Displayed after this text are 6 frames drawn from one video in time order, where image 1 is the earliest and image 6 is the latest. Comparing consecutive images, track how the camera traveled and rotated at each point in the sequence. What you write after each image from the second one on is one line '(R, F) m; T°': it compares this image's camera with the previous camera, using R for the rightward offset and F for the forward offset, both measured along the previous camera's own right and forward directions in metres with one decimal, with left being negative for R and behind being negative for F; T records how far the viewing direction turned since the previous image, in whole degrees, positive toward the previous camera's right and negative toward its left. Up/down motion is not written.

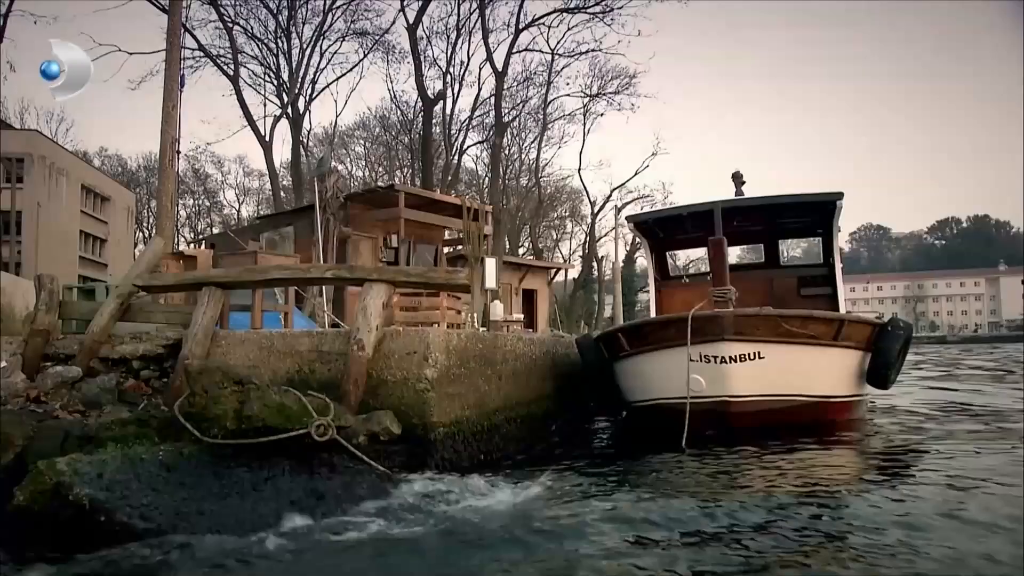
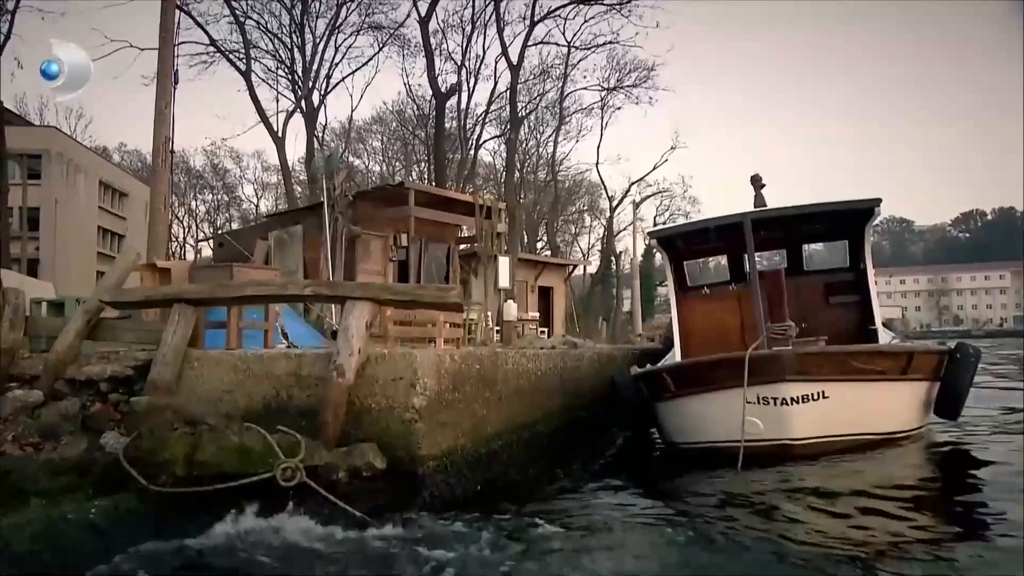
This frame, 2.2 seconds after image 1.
(+0.2, +0.7) m; -1°
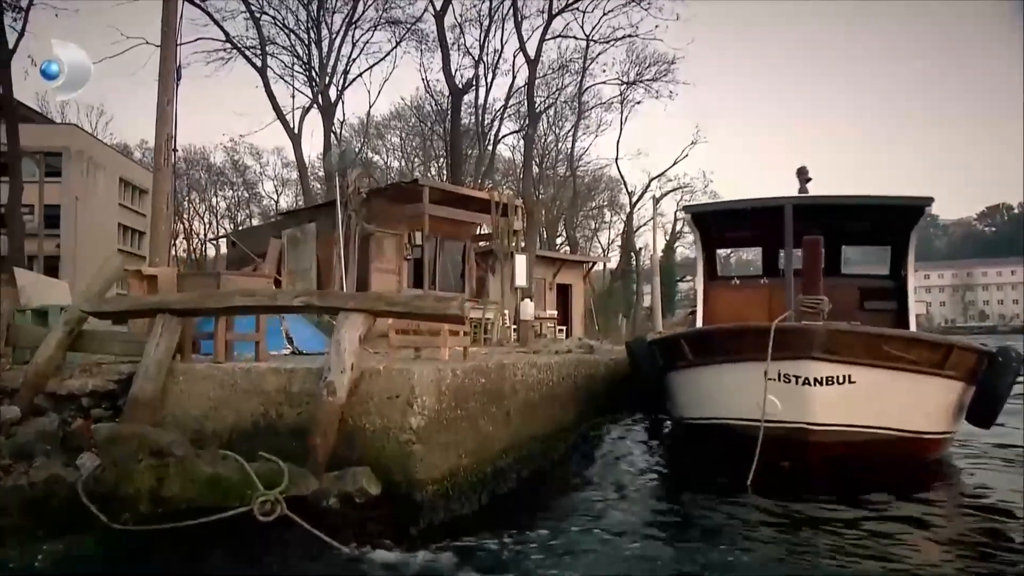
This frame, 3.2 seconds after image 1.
(+0.1, +0.5) m; -1°
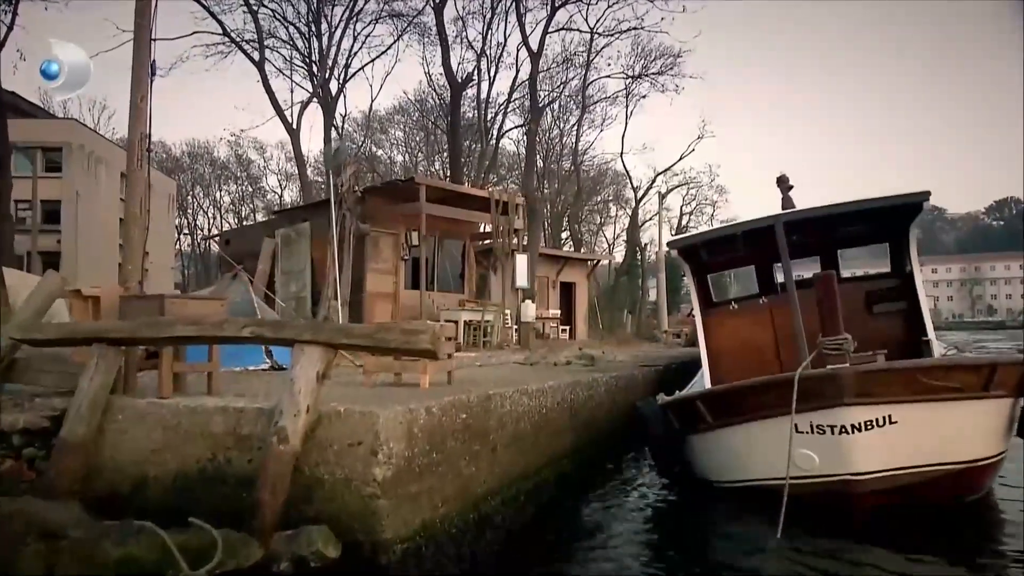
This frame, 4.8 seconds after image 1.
(+0.2, +0.8) m; 0°
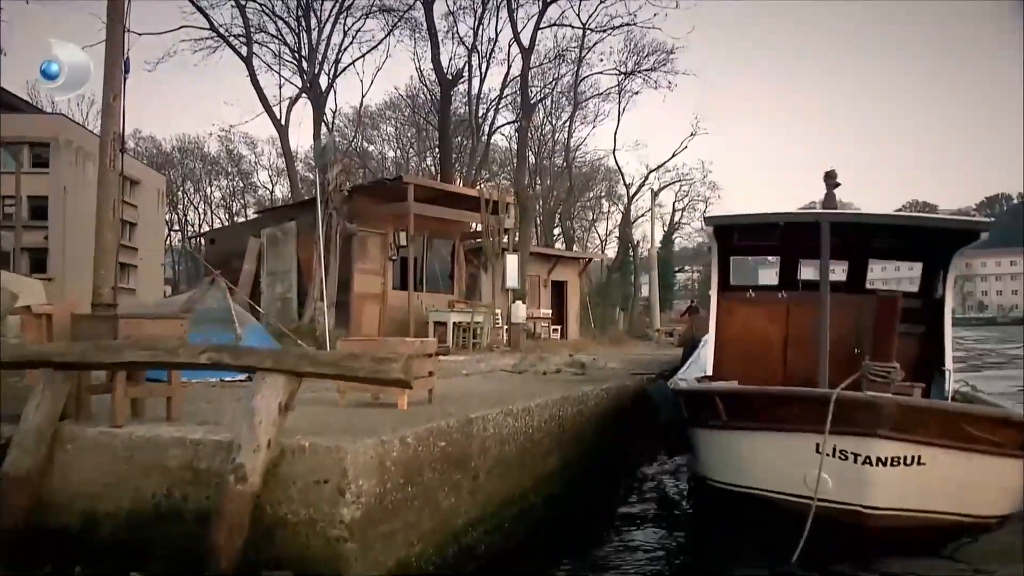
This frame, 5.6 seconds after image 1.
(+0.1, +0.4) m; +1°
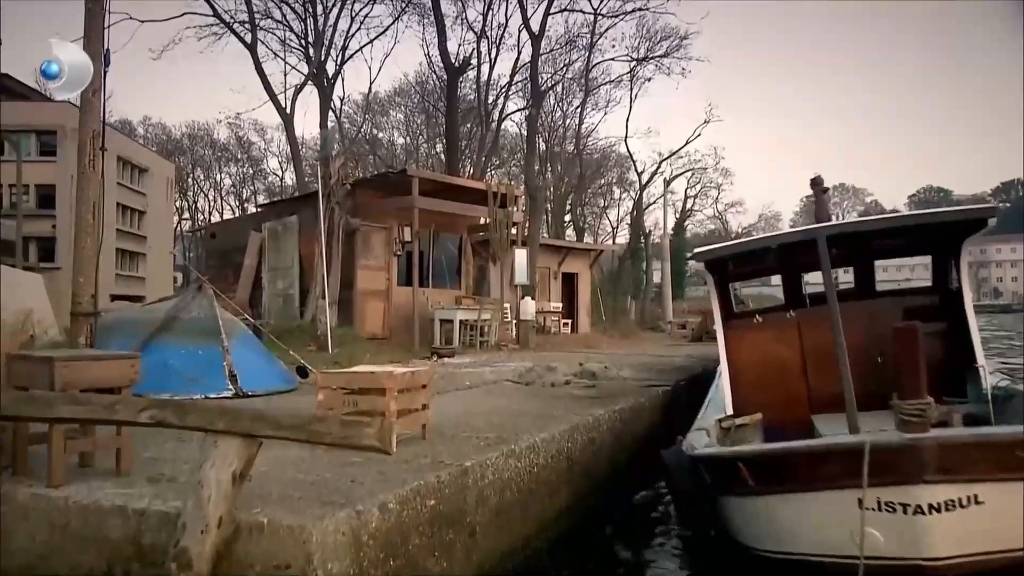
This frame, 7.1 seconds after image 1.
(+0.1, +0.8) m; -1°
